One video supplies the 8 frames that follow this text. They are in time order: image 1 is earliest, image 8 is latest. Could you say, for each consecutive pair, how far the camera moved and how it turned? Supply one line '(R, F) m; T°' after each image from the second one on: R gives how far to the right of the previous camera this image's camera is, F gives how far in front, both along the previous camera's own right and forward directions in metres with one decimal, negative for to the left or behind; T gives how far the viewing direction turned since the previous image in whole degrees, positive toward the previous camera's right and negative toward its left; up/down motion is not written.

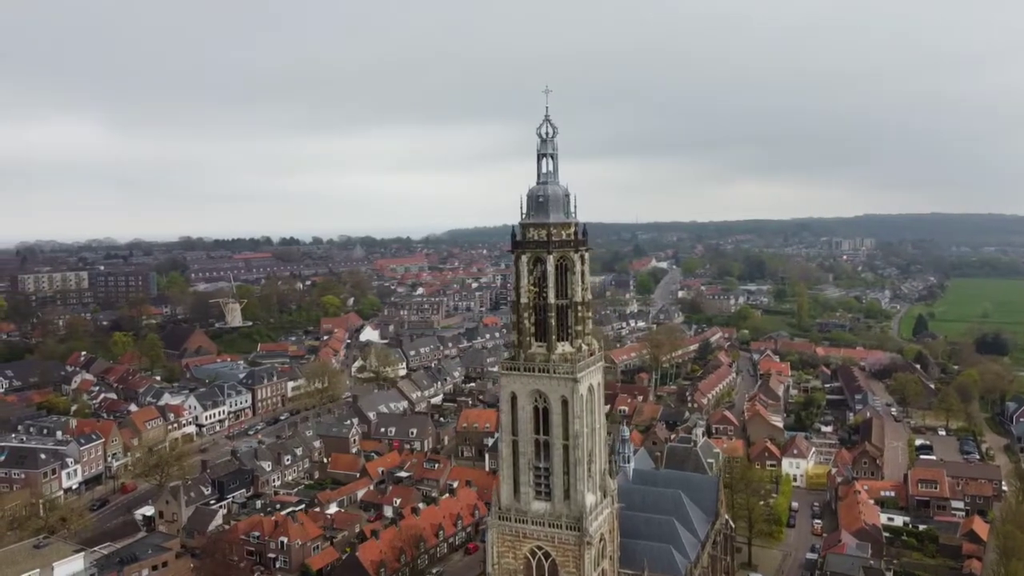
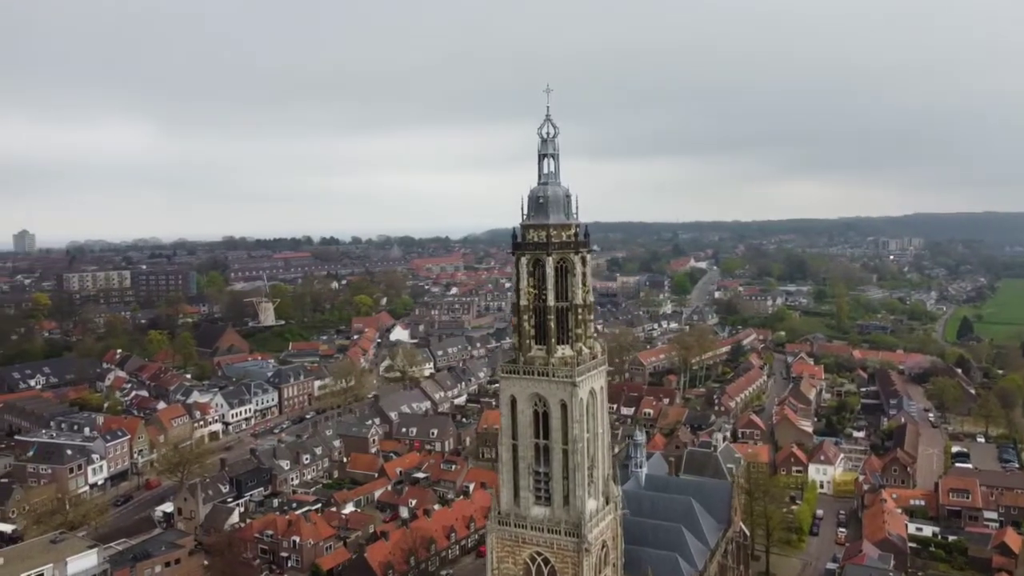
(+1.2, +0.3) m; -3°
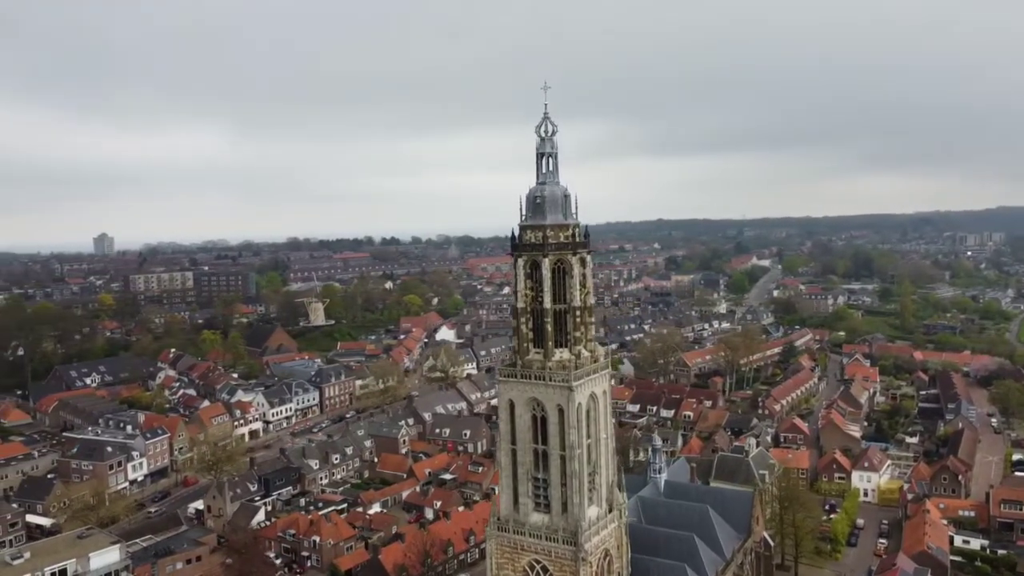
(+1.9, +0.5) m; -5°
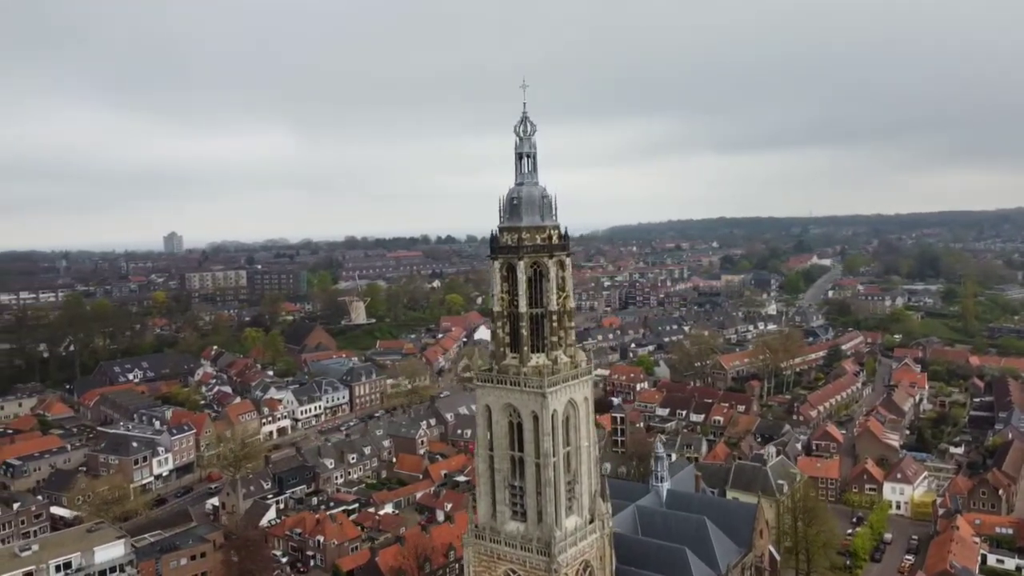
(+2.3, +0.6) m; -5°
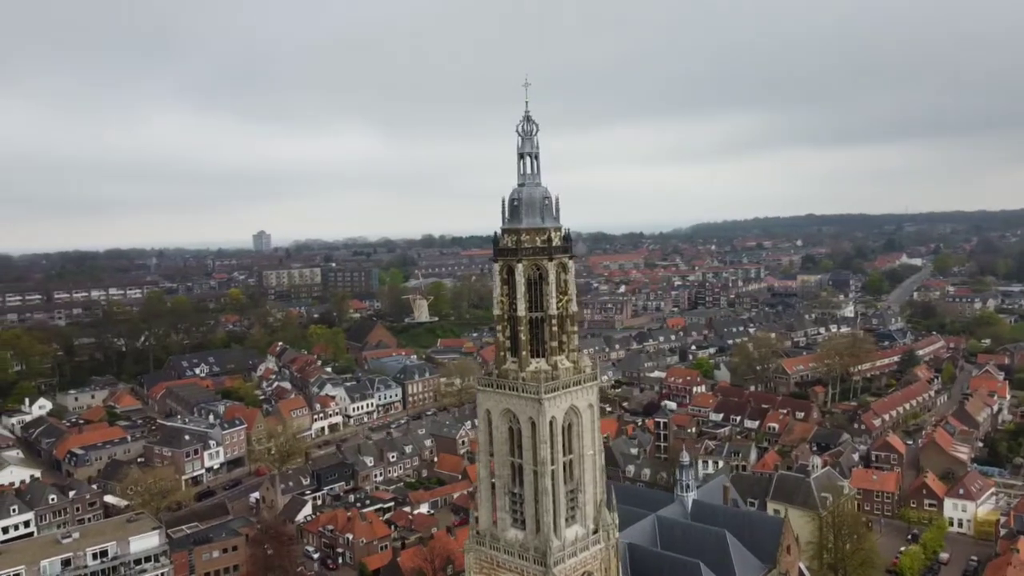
(+2.2, +0.5) m; -6°
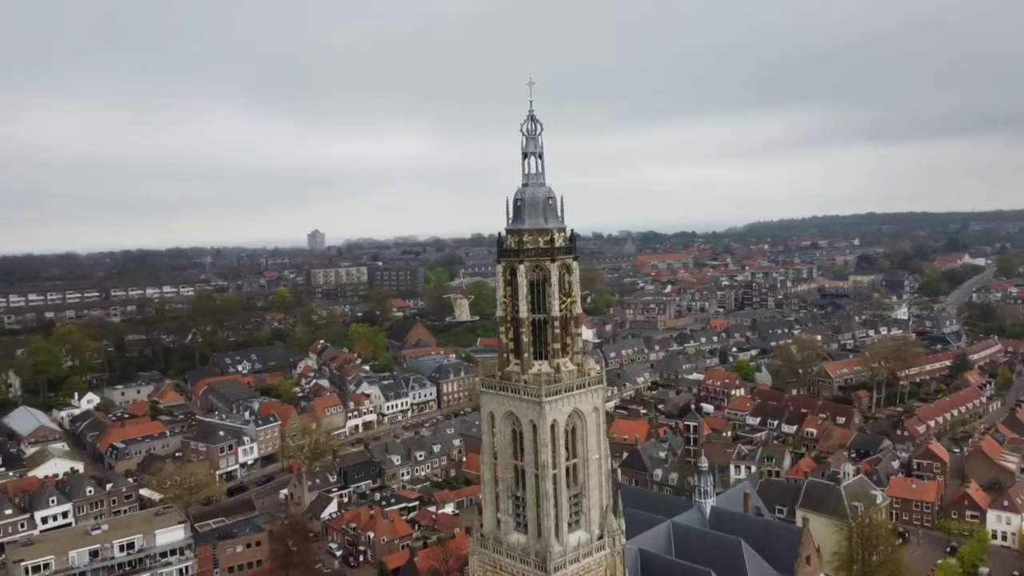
(+1.3, +0.3) m; -4°
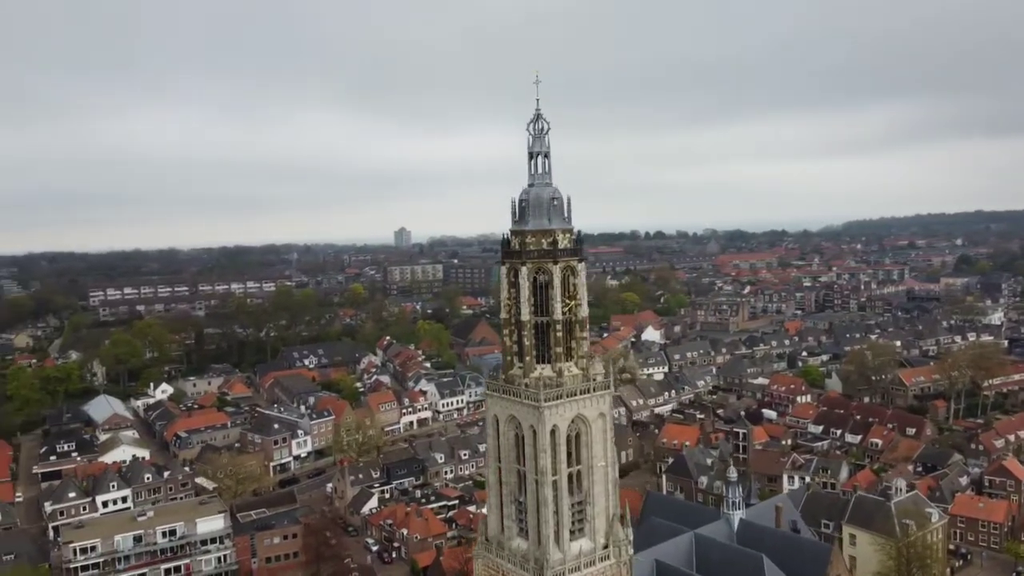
(+2.2, +0.4) m; -6°
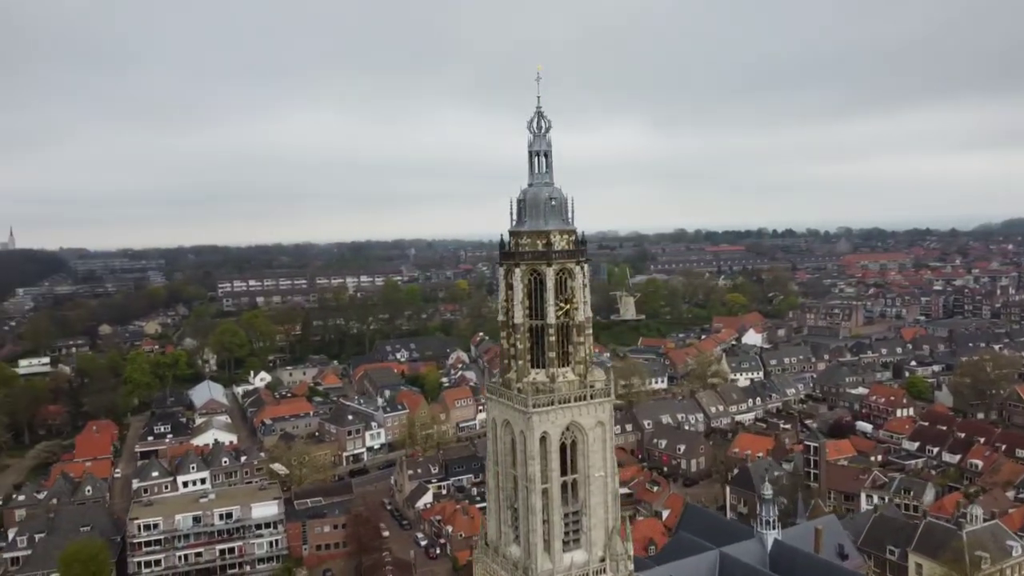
(+3.3, +0.7) m; -9°
